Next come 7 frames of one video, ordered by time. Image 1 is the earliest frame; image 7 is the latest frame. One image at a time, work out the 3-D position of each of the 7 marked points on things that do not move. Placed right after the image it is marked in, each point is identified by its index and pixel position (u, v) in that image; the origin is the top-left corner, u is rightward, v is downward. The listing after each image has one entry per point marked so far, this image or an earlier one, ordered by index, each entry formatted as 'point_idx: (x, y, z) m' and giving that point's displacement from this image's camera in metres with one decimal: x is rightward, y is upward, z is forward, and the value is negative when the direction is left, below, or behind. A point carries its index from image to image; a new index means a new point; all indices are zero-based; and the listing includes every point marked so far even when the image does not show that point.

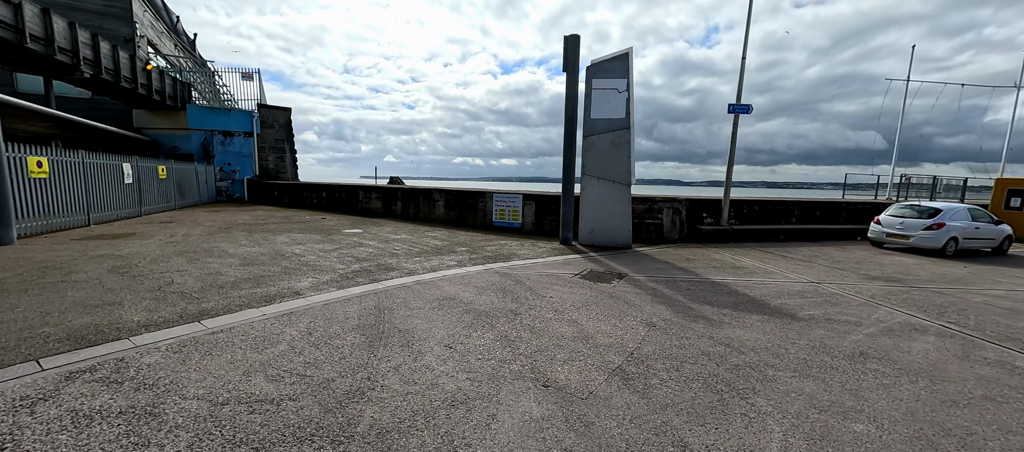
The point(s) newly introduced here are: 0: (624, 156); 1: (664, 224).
0: (+2.4, +1.5, +8.2) m
1: (+3.8, +0.1, +9.7) m
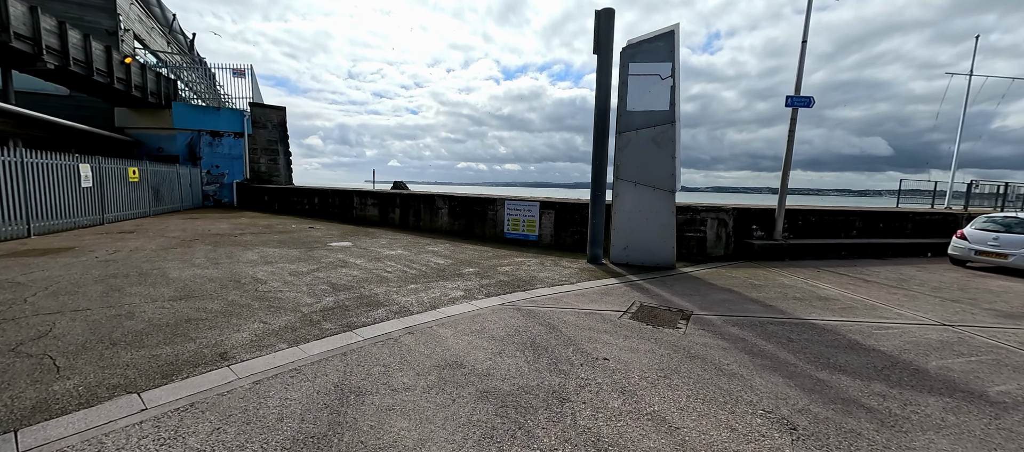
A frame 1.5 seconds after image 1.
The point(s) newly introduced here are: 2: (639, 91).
0: (+2.7, +1.2, +6.7) m
1: (+4.2, -0.2, +8.2) m
2: (+2.3, +2.4, +6.8) m
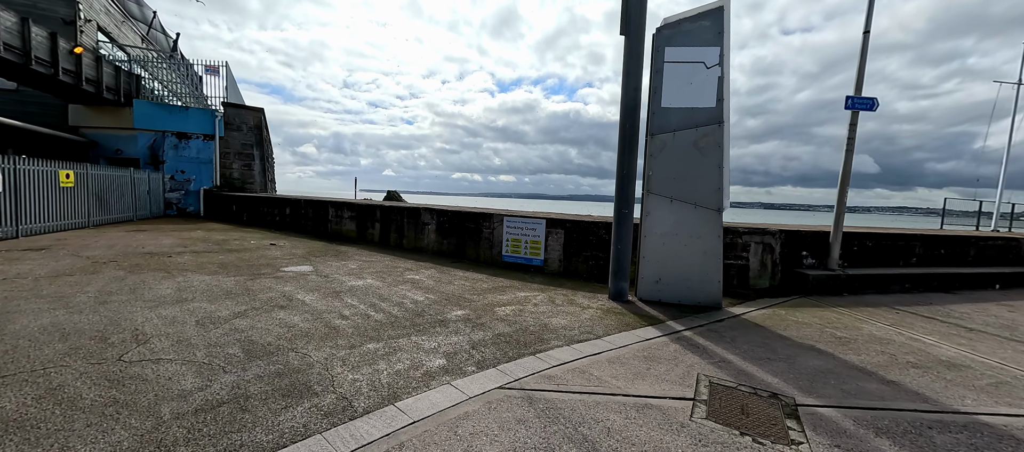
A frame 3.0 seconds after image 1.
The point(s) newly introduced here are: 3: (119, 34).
0: (+2.8, +0.8, +5.3) m
1: (+4.1, -0.7, +6.7) m
2: (+2.3, +2.0, +5.4) m
3: (-20.0, +9.8, +19.5) m
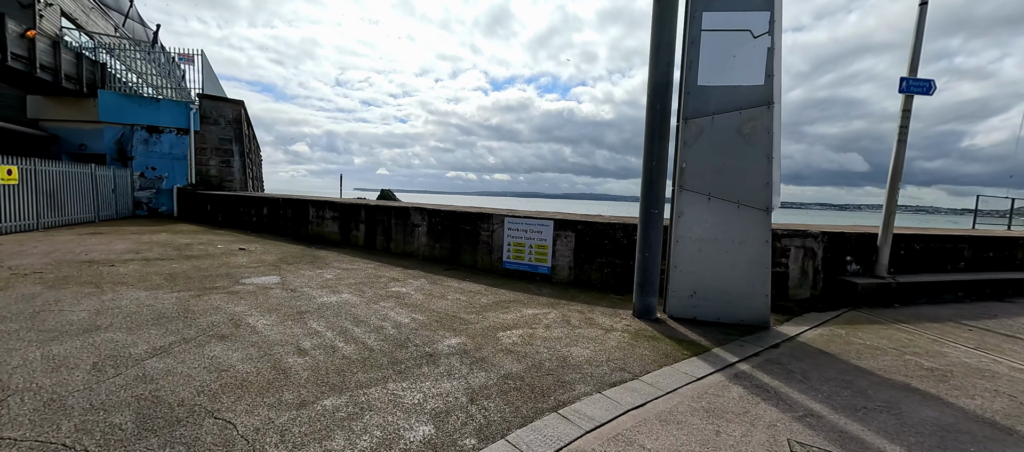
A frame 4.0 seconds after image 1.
0: (+2.8, +0.8, +4.3) m
1: (+4.2, -0.7, +5.8) m
2: (+2.4, +2.0, +4.4) m
3: (-20.1, +9.7, +18.2) m
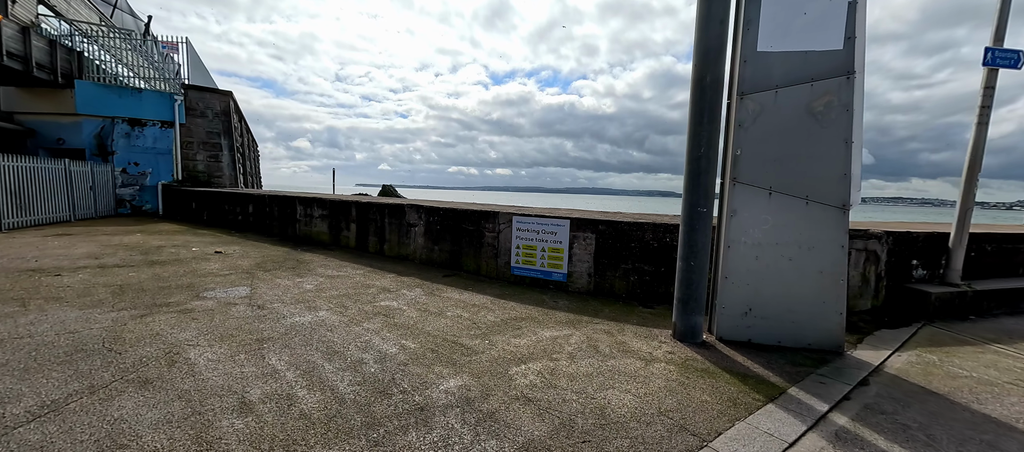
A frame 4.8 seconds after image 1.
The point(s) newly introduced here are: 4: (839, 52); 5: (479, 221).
0: (+2.9, +0.8, +3.5) m
1: (+4.3, -0.7, +4.9) m
2: (+2.5, +2.0, +3.5) m
3: (-20.0, +9.8, +17.3) m
4: (+2.9, +1.6, +3.4) m
5: (-0.5, +0.1, +6.0) m
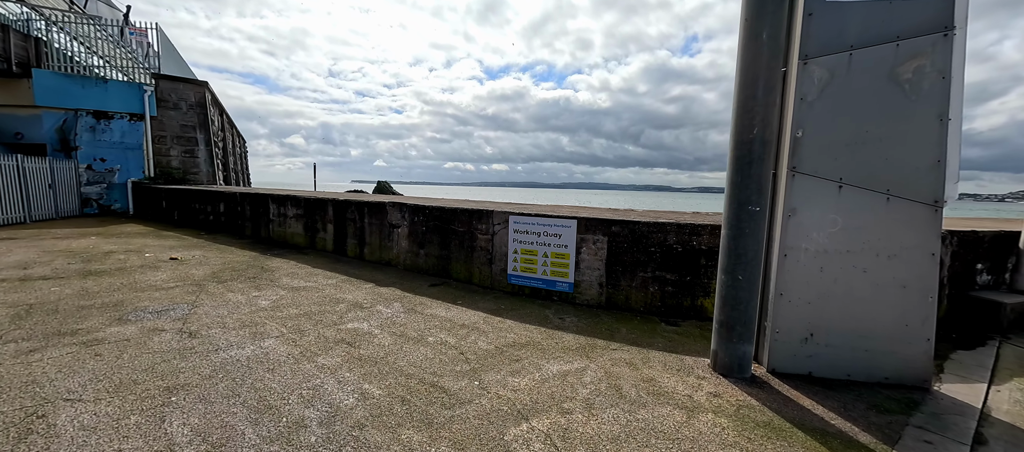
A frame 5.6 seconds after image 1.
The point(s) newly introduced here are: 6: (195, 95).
0: (+2.9, +0.7, +2.7) m
1: (+4.3, -0.7, +4.1) m
2: (+2.4, +1.9, +2.7) m
3: (-20.2, +9.7, +16.2) m
4: (+2.9, +1.5, +2.6) m
5: (-0.6, +0.1, +5.2) m
6: (-12.4, +5.1, +15.0) m
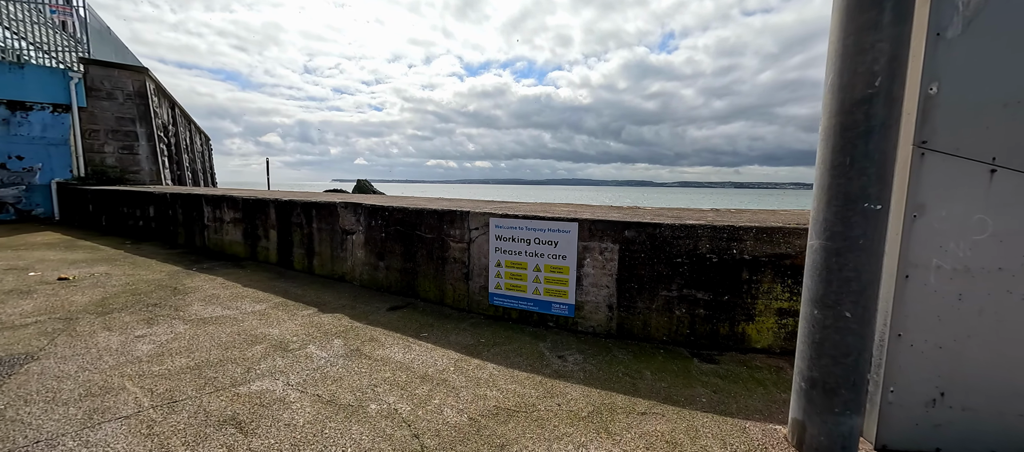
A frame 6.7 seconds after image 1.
0: (+2.8, +0.7, +1.7) m
1: (+4.1, -0.7, +3.2) m
2: (+2.3, +1.9, +1.7) m
3: (-21.1, +9.4, +14.1) m
4: (+2.8, +1.5, +1.6) m
5: (-0.8, 0.0, +4.0) m
6: (-13.1, +4.9, +13.4) m
